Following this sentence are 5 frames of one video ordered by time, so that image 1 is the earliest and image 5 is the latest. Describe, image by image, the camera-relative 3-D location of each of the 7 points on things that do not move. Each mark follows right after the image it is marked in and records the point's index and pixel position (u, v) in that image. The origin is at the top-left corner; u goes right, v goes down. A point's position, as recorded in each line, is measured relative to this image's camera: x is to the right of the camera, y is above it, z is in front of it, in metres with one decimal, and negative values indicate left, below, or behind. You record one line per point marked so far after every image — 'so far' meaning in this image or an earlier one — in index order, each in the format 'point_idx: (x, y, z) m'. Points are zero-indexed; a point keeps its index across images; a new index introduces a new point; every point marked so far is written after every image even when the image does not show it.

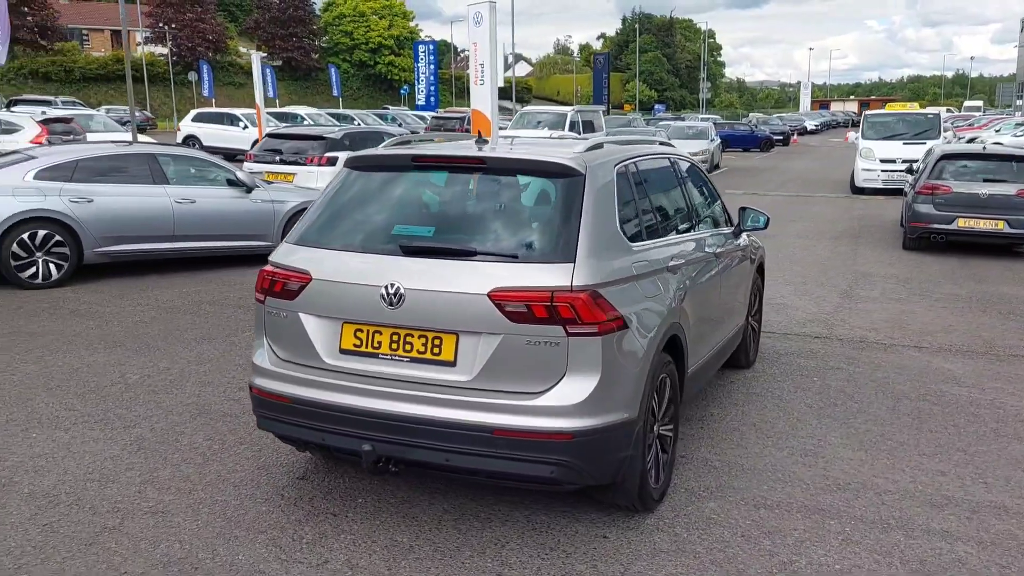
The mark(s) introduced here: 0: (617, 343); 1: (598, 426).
0: (+0.4, -0.2, +3.5) m
1: (+0.3, -0.6, +3.4) m
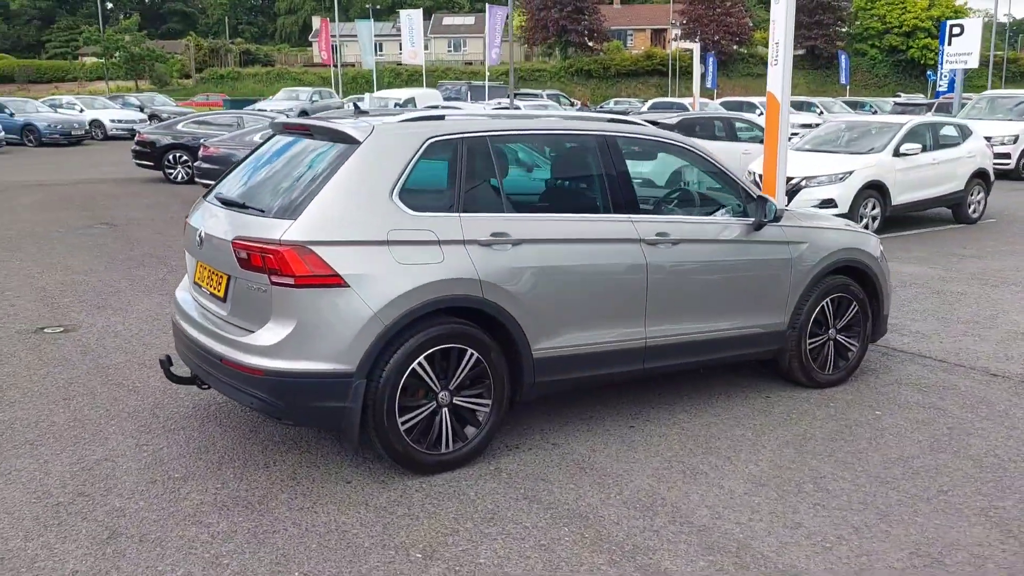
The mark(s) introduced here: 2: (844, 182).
0: (-0.8, 0.0, +3.8) m
1: (-1.0, -0.4, +3.8) m
2: (+4.7, +1.5, +12.3) m
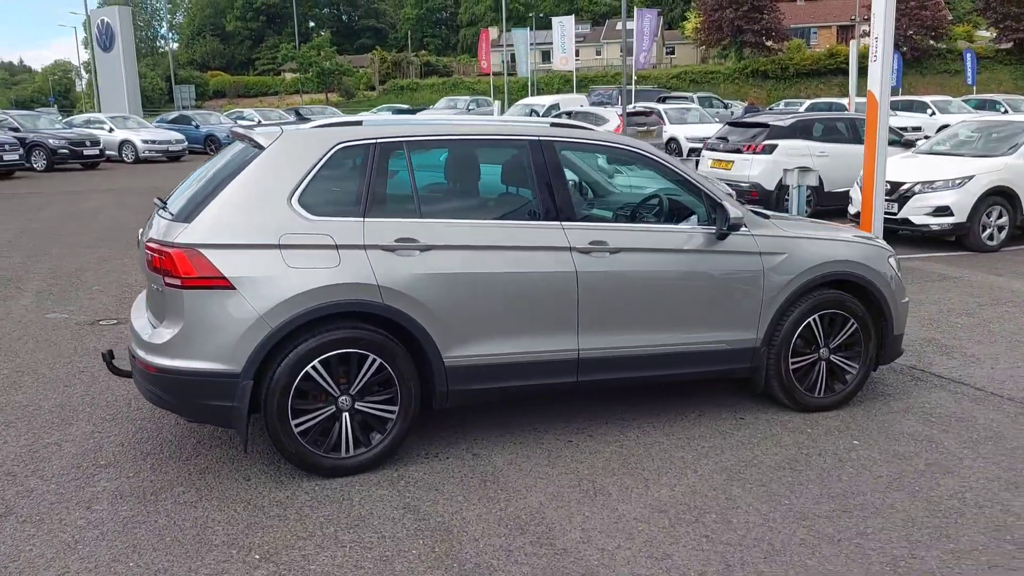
0: (-1.4, -0.1, +3.9) m
1: (-1.5, -0.4, +3.9) m
2: (+5.8, +1.3, +11.1) m
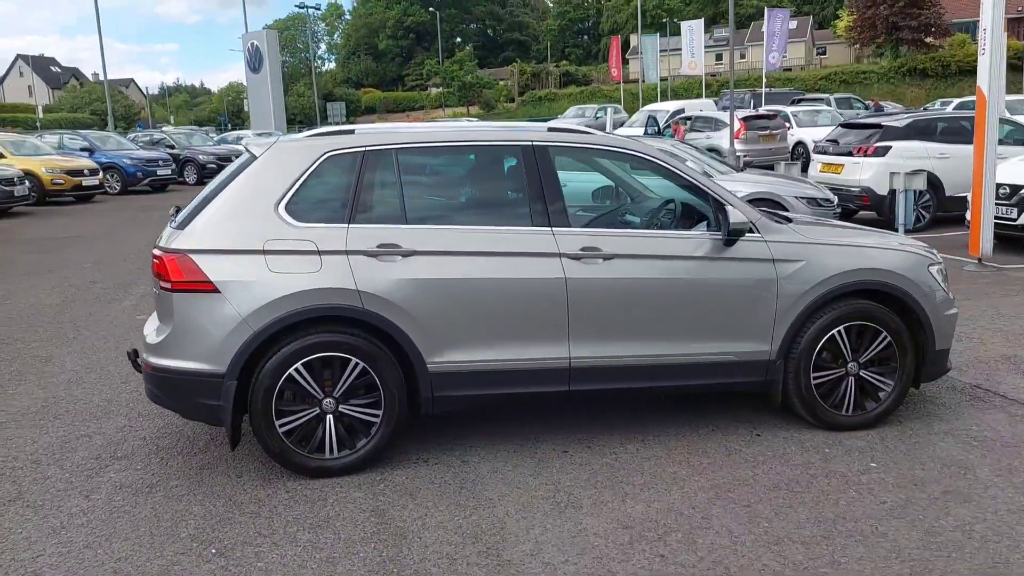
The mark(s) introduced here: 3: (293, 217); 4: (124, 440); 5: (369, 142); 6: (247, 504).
0: (-1.5, -0.1, +4.1) m
1: (-1.6, -0.4, +4.1) m
2: (+6.8, +1.1, +10.1) m
3: (-1.1, +0.3, +4.2) m
4: (-2.2, -0.9, +4.9) m
5: (-0.7, +0.7, +4.4) m
6: (-1.2, -1.0, +4.0) m
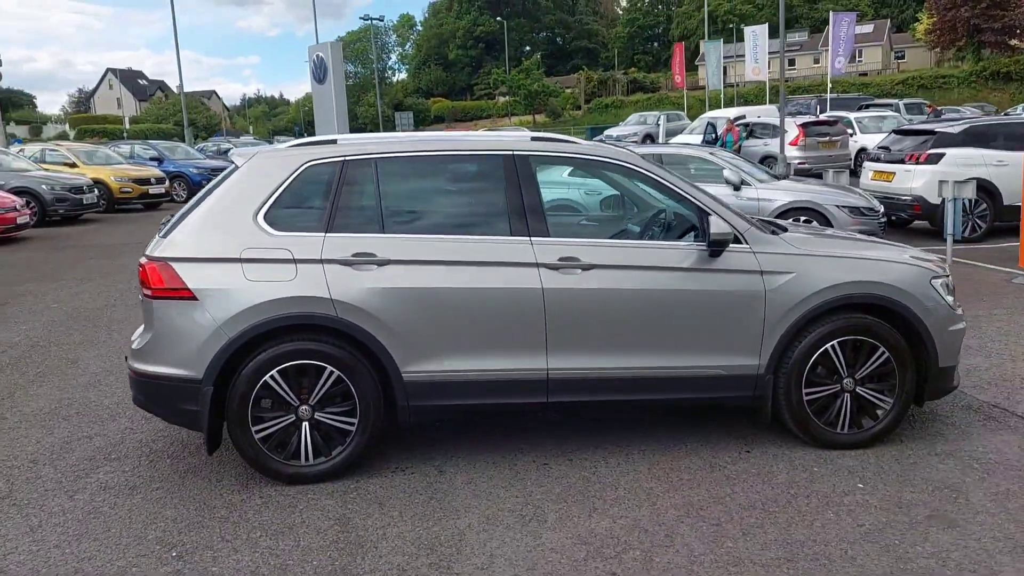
0: (-1.6, -0.1, +4.2) m
1: (-1.8, -0.4, +4.2) m
2: (+7.1, +1.0, +9.5) m
3: (-1.2, +0.3, +4.3) m
4: (-2.3, -0.9, +5.0) m
5: (-0.8, +0.7, +4.5) m
6: (-1.4, -1.0, +4.1) m
